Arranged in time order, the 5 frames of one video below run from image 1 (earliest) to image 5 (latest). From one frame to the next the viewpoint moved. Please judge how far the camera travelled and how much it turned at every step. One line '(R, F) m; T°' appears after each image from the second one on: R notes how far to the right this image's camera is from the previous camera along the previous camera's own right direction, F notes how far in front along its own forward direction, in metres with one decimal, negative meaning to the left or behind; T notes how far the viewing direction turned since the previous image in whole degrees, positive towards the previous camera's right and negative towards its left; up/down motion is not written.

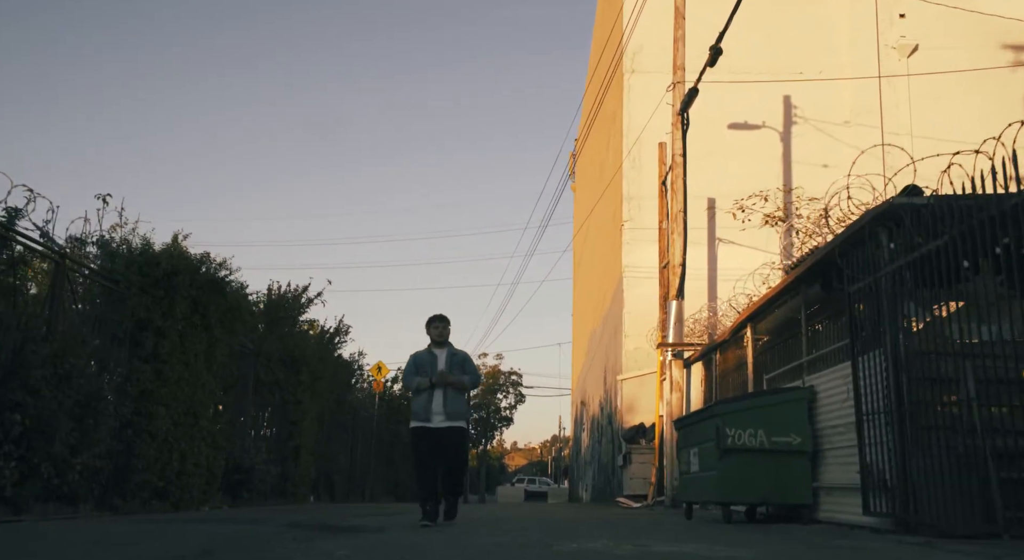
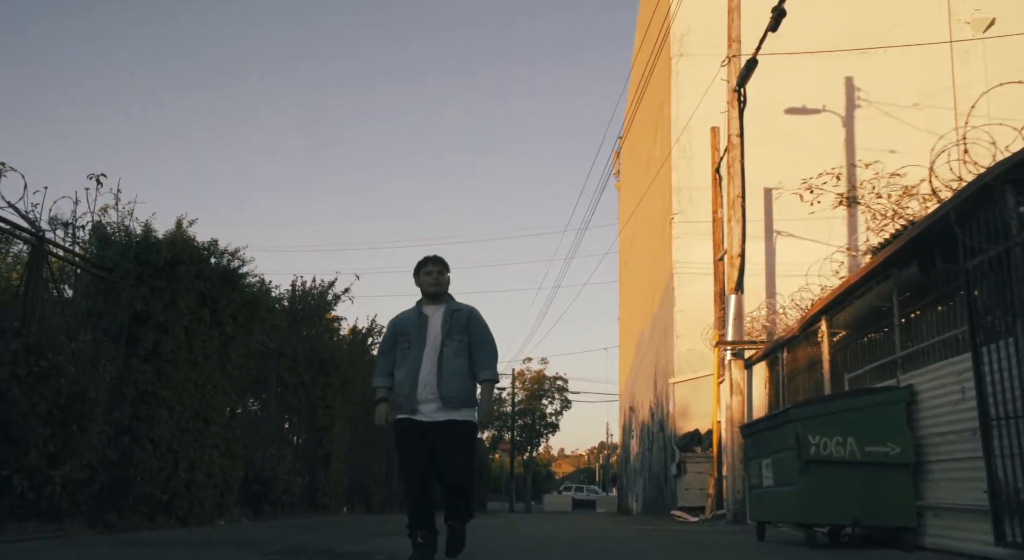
(0.0, +1.2) m; -3°
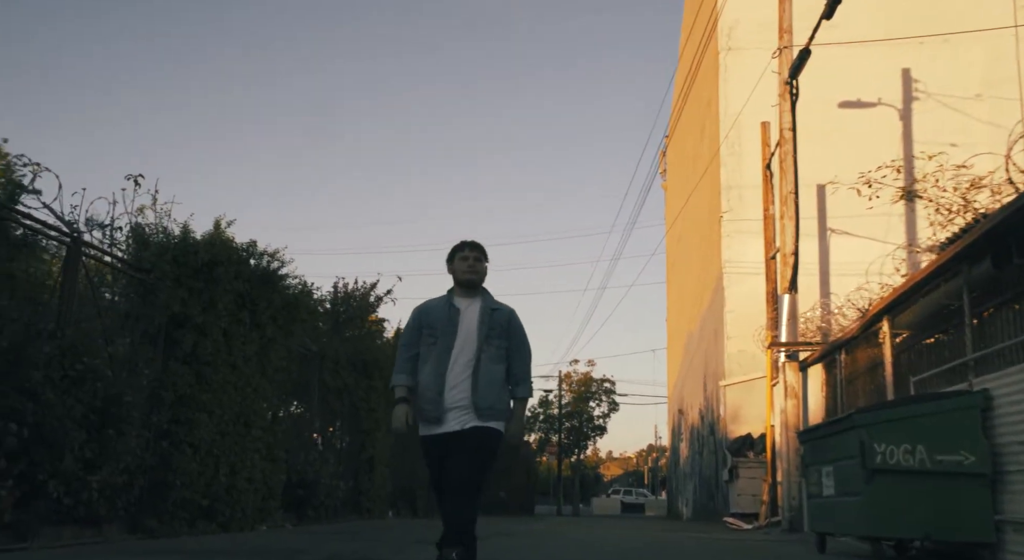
(0.0, +0.3) m; -3°
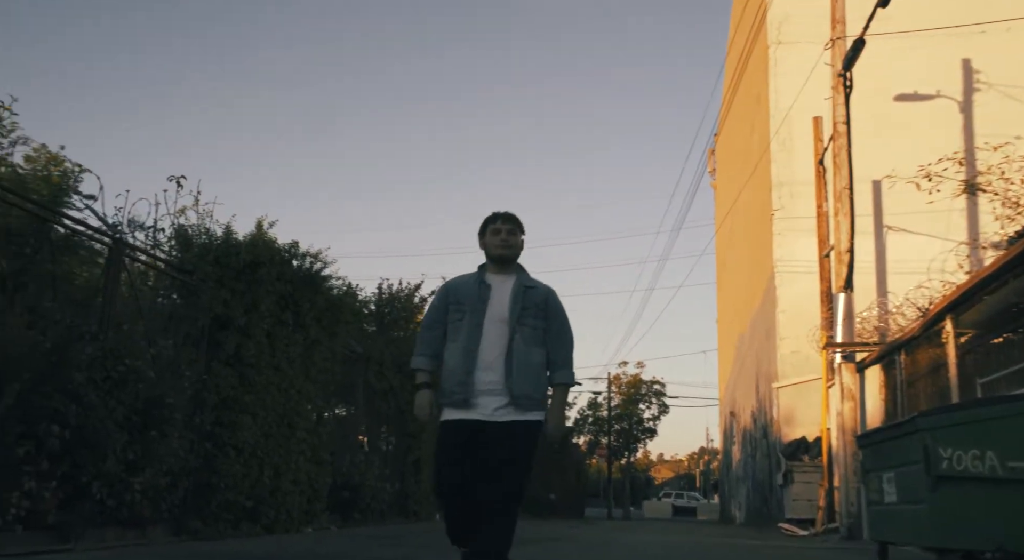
(0.0, +0.2) m; -3°
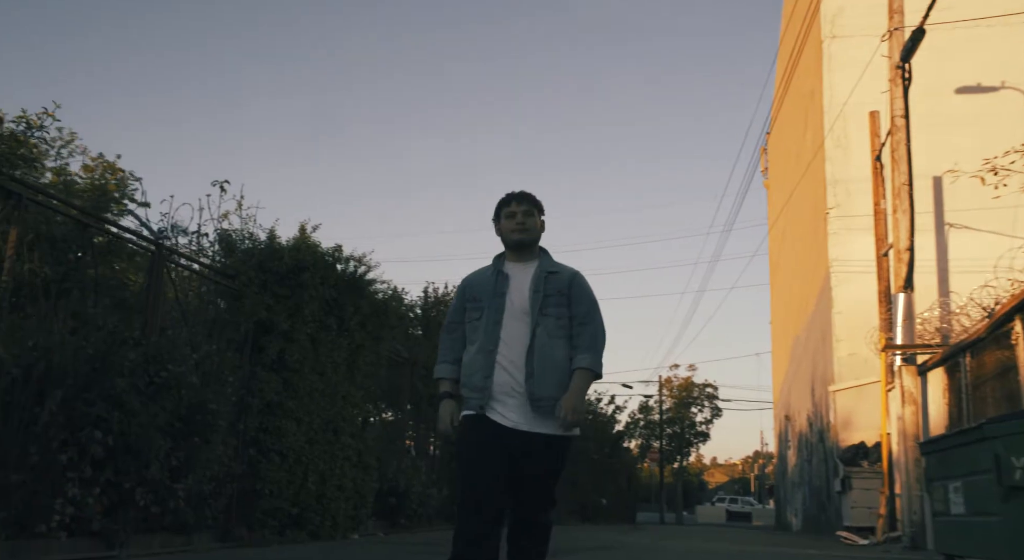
(0.0, +0.2) m; -3°
